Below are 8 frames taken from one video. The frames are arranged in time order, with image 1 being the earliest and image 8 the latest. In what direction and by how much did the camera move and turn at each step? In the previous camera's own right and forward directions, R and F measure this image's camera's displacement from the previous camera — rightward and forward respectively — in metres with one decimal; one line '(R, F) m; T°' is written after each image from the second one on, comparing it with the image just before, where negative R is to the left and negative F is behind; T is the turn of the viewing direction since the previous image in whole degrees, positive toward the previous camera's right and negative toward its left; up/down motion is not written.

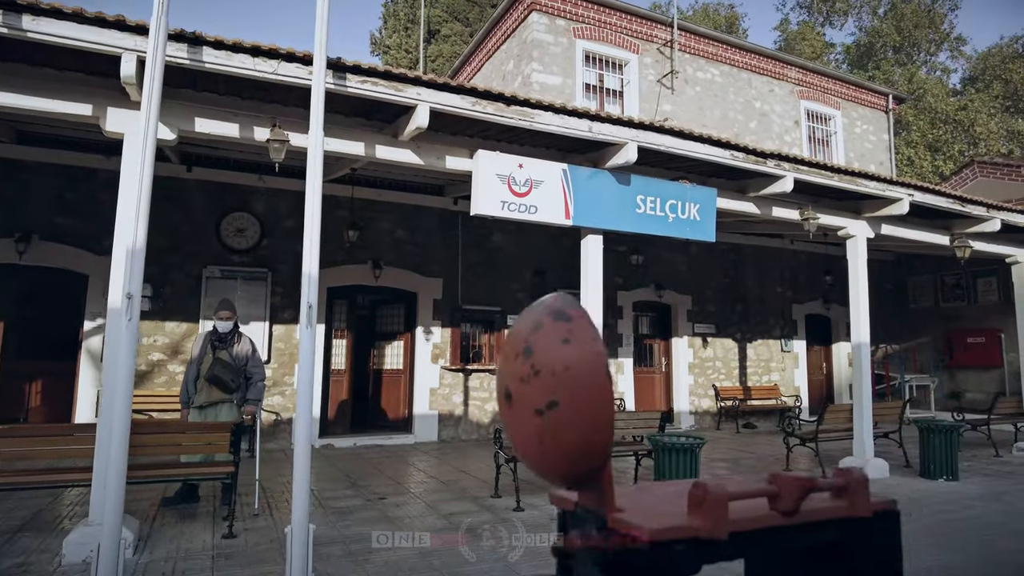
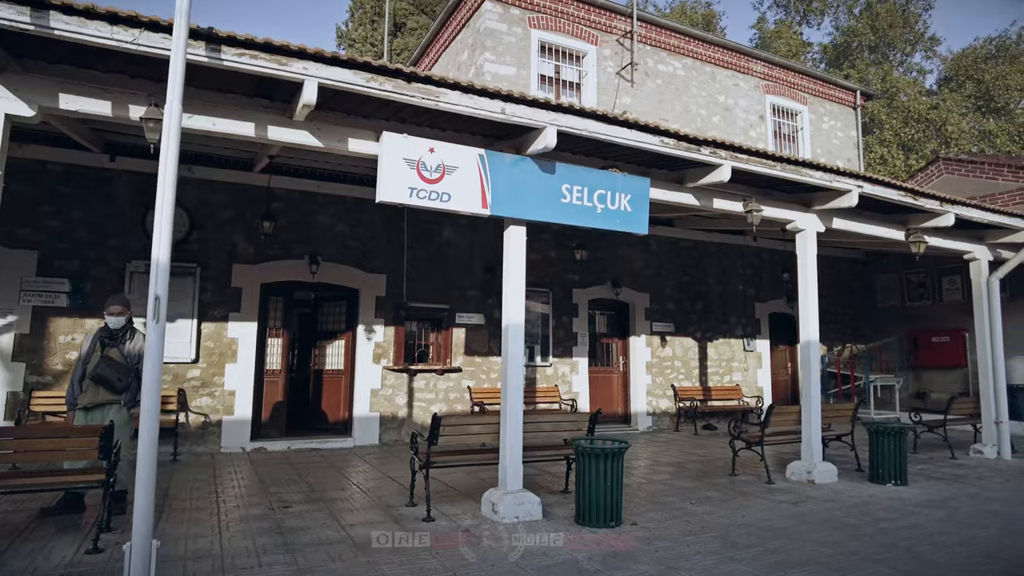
(+0.5, +0.3) m; +1°
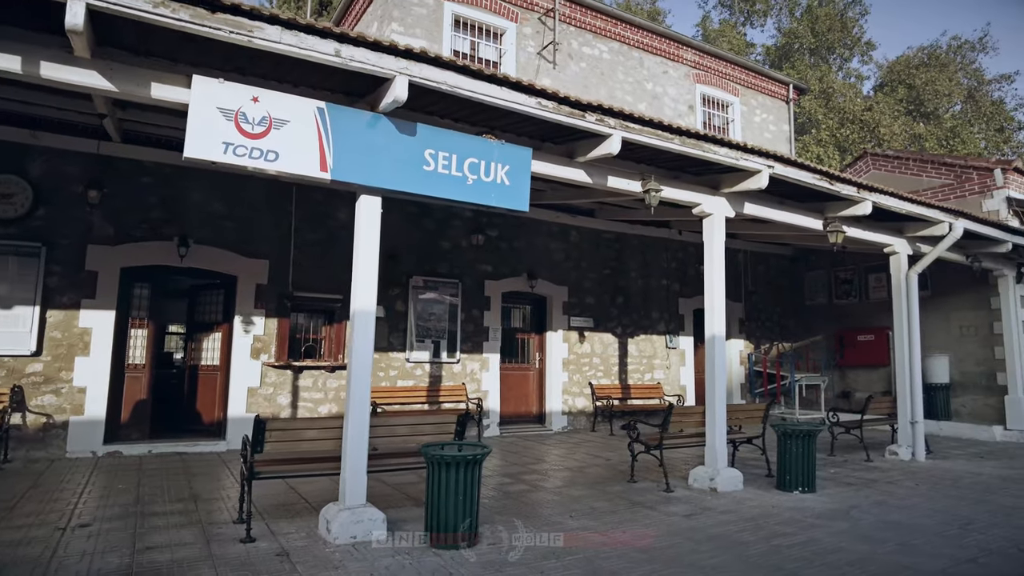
(+0.7, +0.7) m; +4°
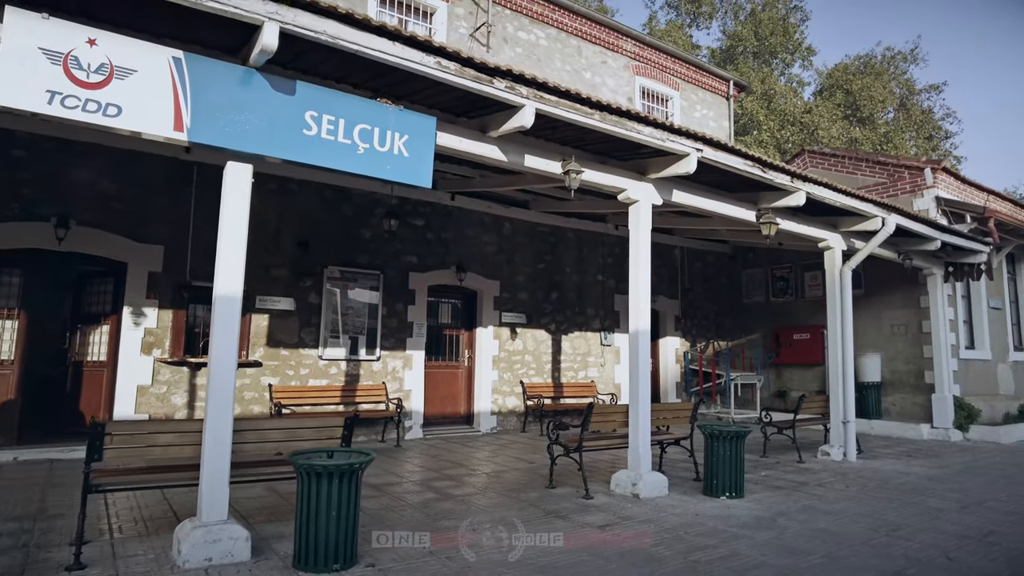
(+0.3, +0.5) m; +4°
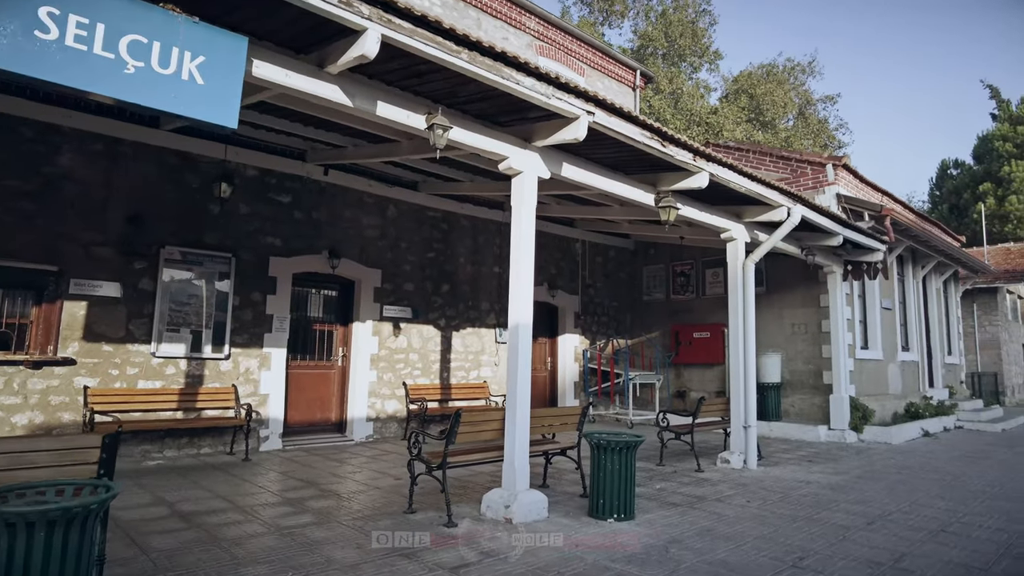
(+0.4, +0.9) m; +7°
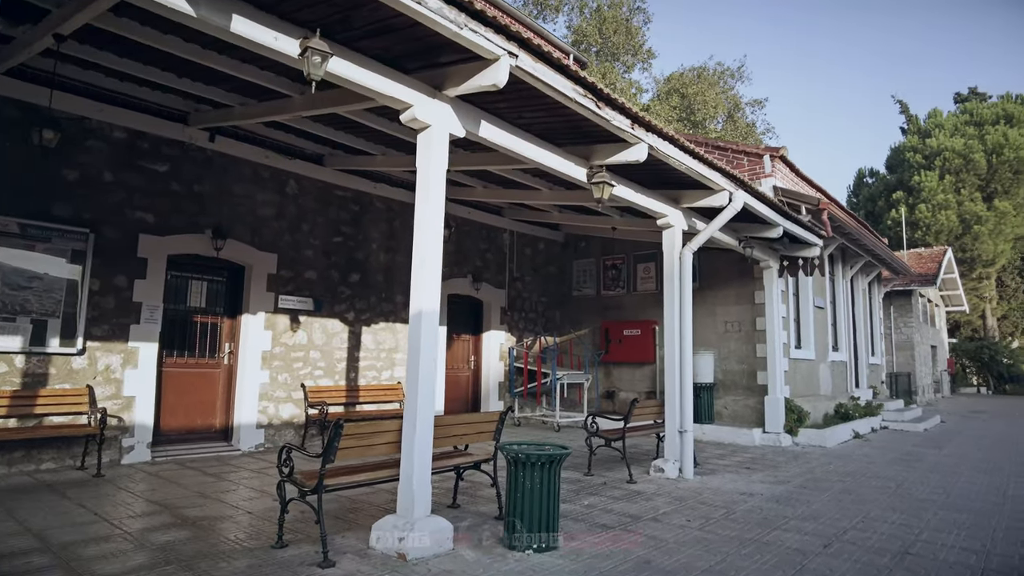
(+0.2, +0.8) m; +6°
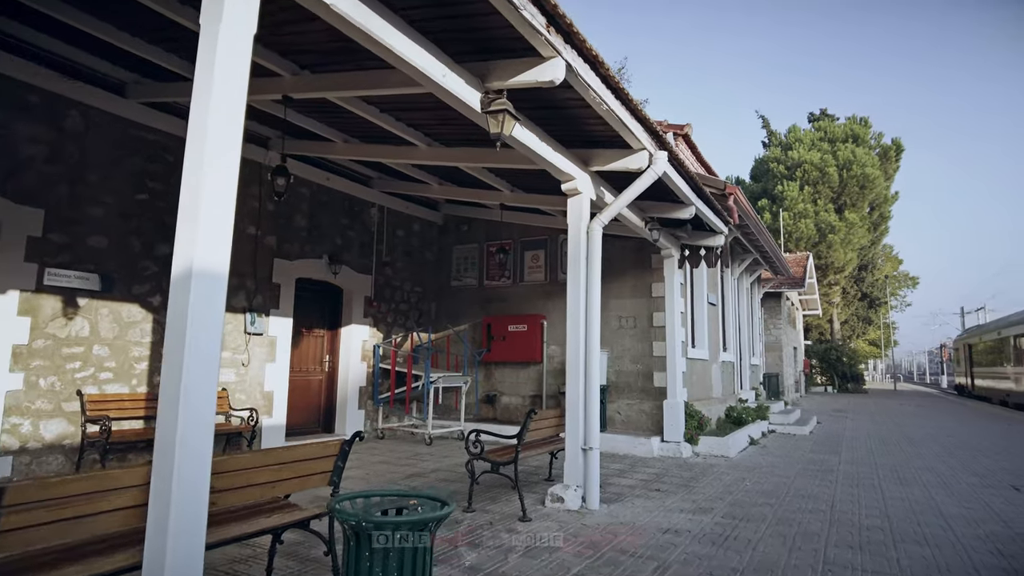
(+0.1, +1.5) m; +11°
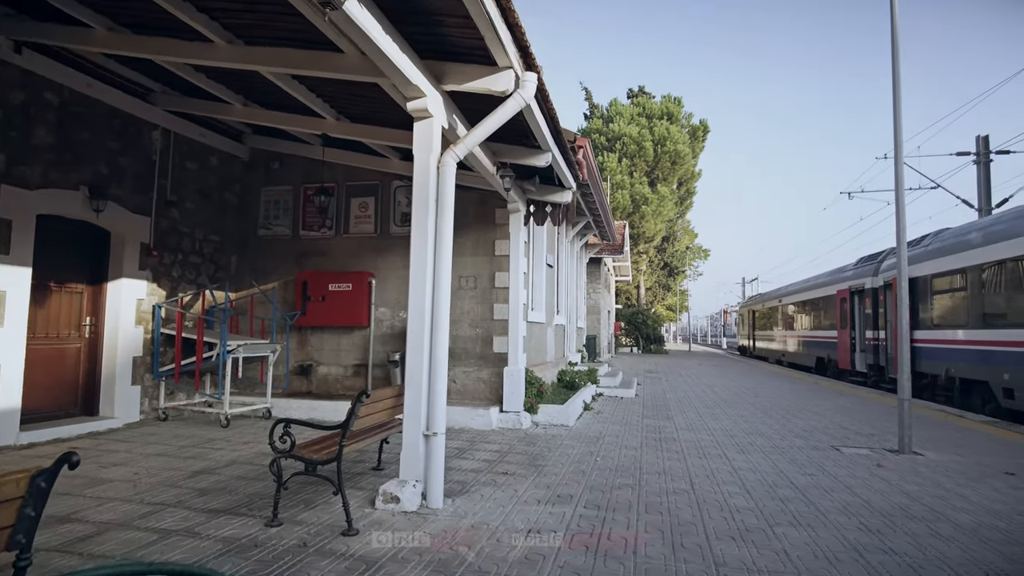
(0.0, +1.0) m; +15°
